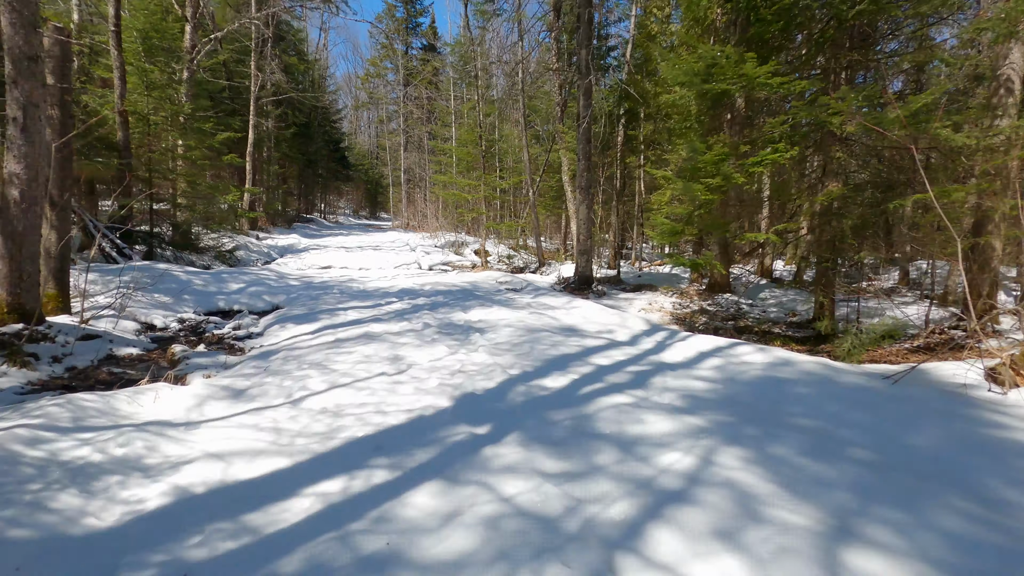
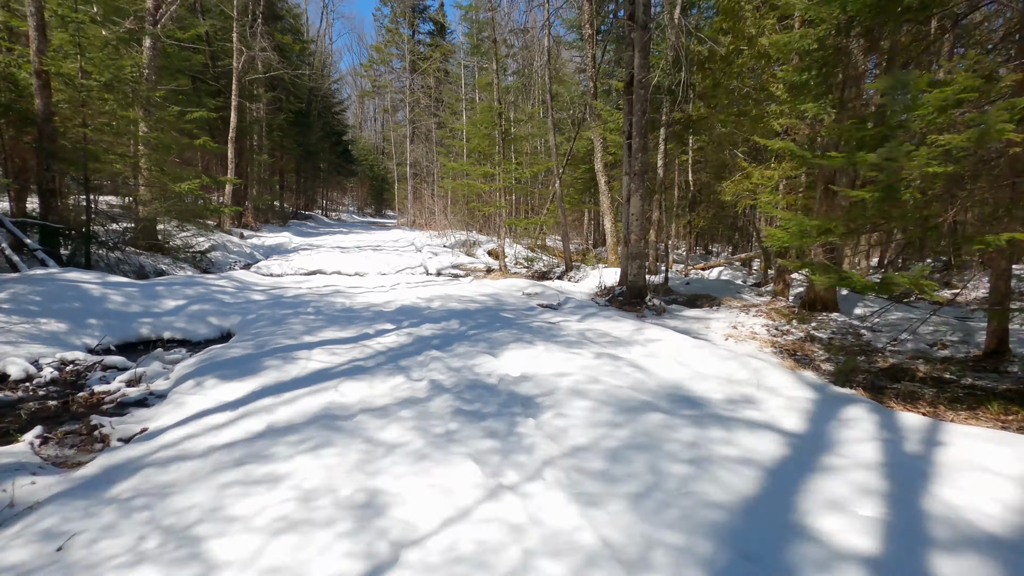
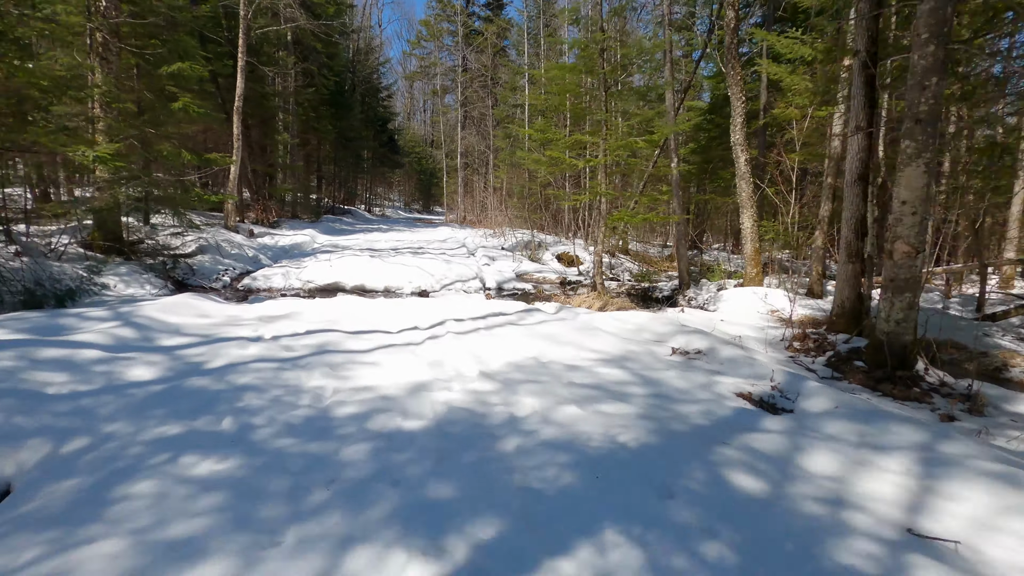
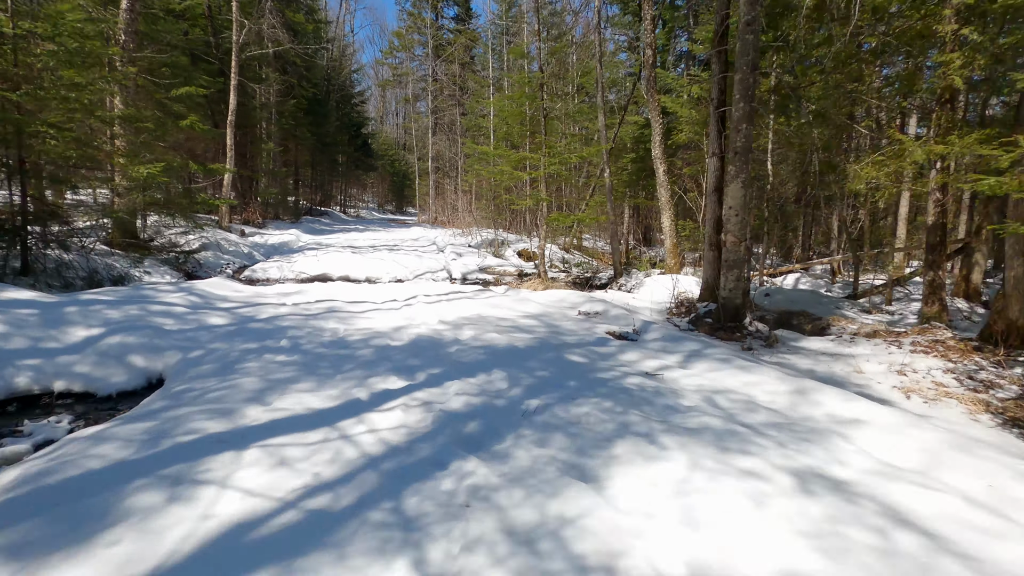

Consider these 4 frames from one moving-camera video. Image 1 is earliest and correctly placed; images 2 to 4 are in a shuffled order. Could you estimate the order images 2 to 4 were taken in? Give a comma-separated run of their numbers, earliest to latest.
2, 4, 3
